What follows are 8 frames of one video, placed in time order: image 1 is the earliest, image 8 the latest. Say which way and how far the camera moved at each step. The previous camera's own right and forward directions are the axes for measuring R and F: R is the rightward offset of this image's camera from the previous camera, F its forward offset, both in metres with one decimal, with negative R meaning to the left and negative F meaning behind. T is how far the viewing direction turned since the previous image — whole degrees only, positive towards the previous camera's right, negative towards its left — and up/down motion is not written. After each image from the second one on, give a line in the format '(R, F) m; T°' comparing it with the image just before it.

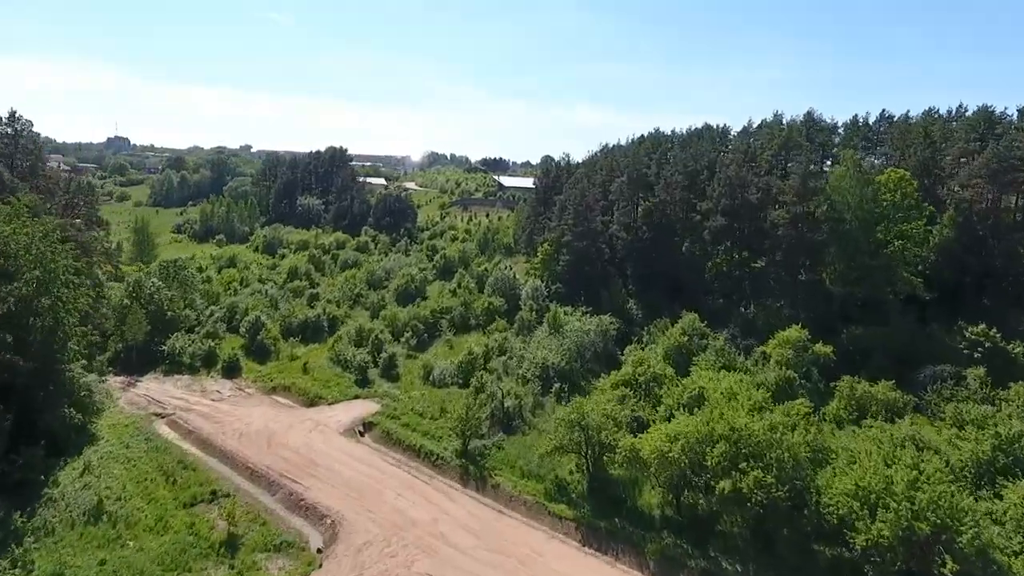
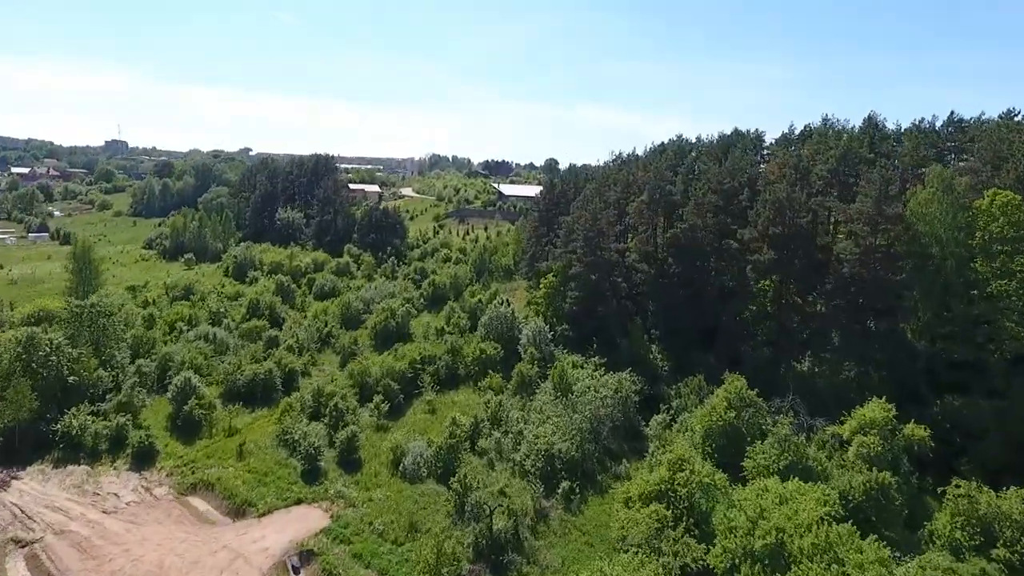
(+0.4, +6.7) m; 0°
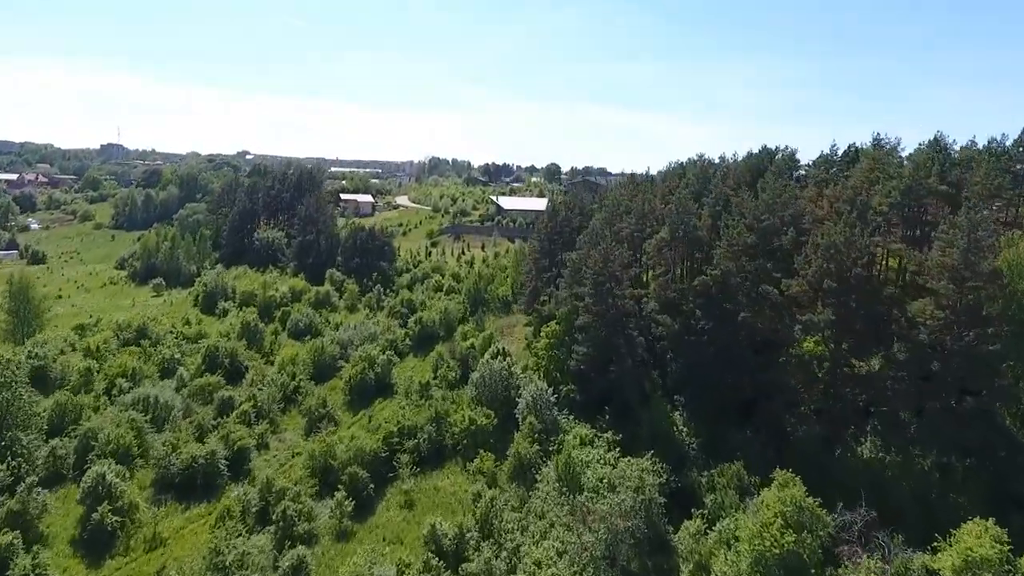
(+0.3, +5.1) m; 0°
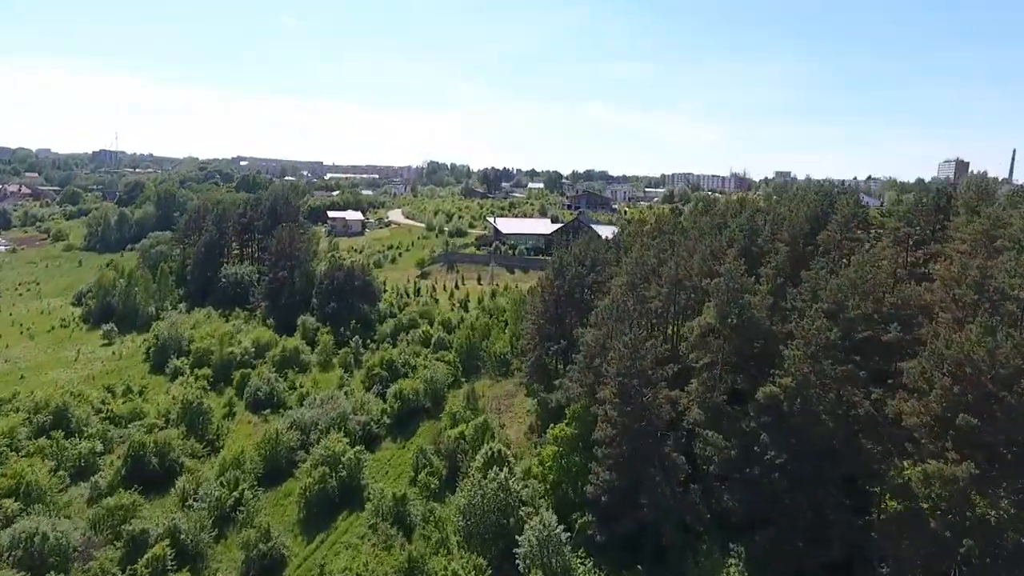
(+0.1, +6.7) m; 0°
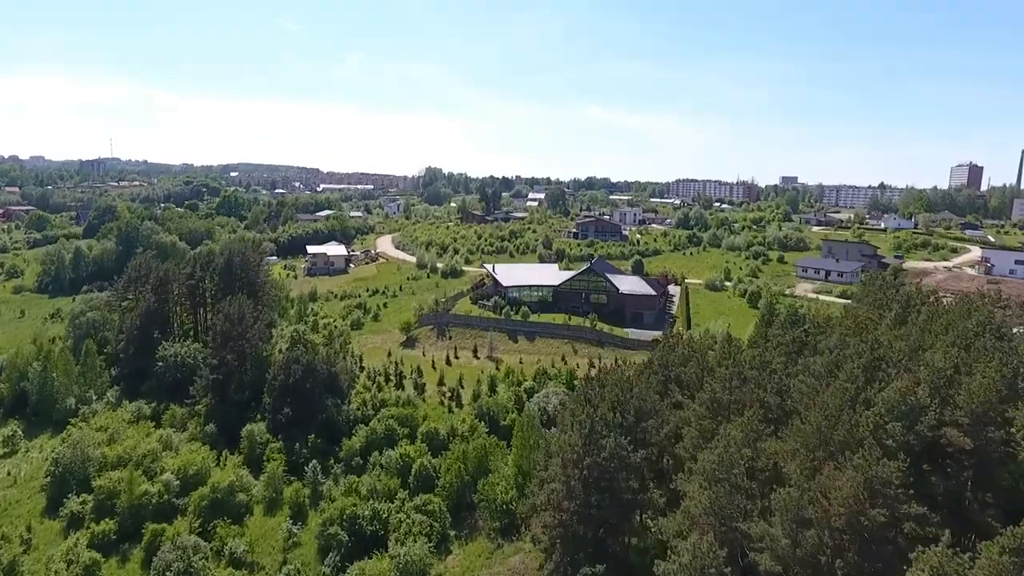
(-0.2, +9.9) m; 0°
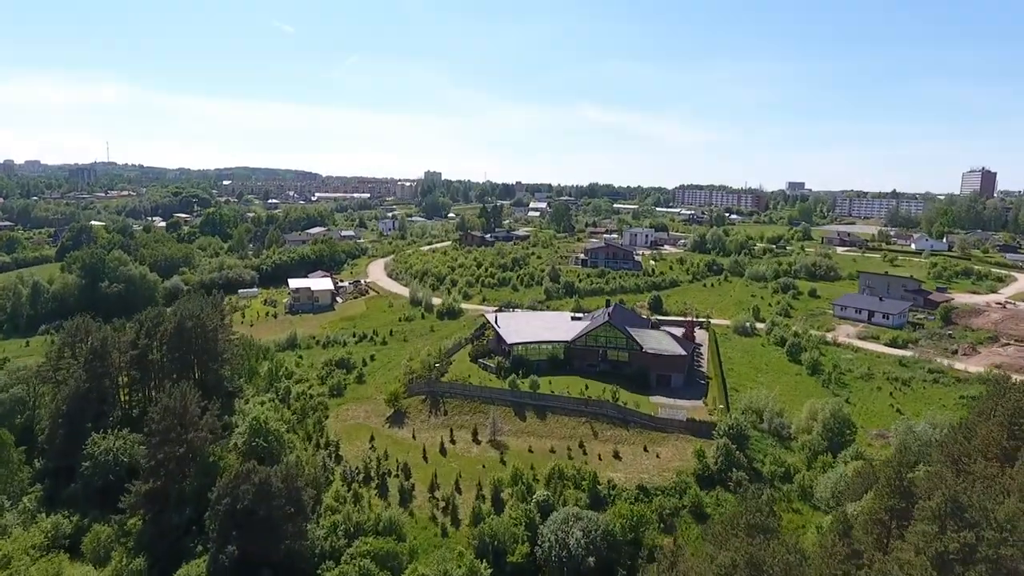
(-0.4, +8.0) m; 0°
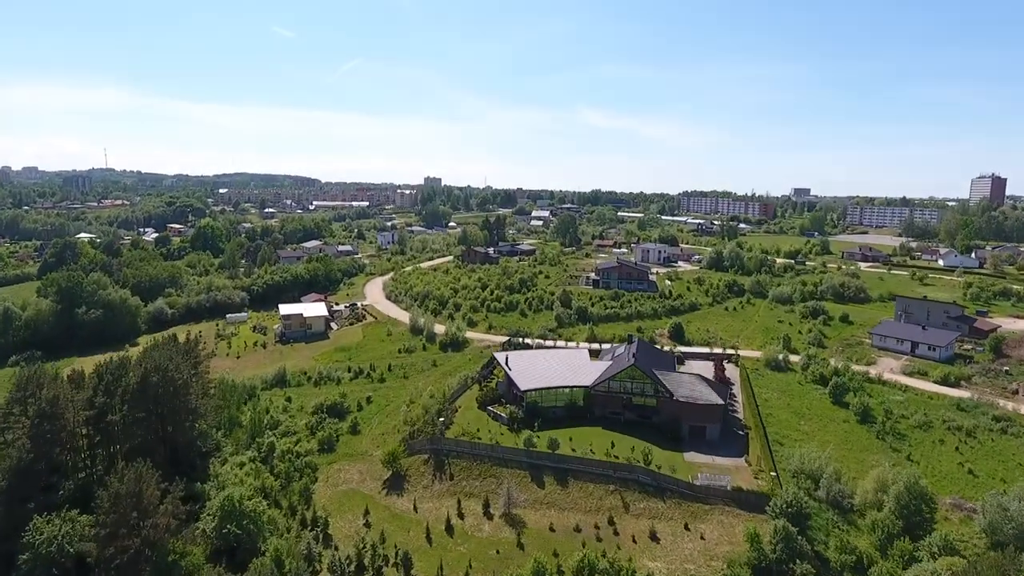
(-0.9, +5.5) m; 0°
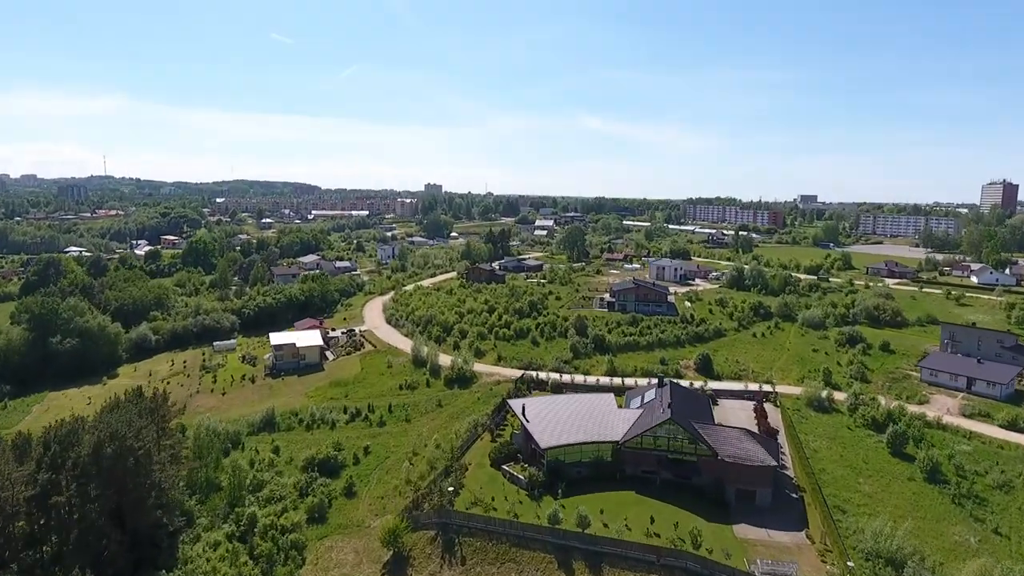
(-1.1, +5.6) m; 0°
